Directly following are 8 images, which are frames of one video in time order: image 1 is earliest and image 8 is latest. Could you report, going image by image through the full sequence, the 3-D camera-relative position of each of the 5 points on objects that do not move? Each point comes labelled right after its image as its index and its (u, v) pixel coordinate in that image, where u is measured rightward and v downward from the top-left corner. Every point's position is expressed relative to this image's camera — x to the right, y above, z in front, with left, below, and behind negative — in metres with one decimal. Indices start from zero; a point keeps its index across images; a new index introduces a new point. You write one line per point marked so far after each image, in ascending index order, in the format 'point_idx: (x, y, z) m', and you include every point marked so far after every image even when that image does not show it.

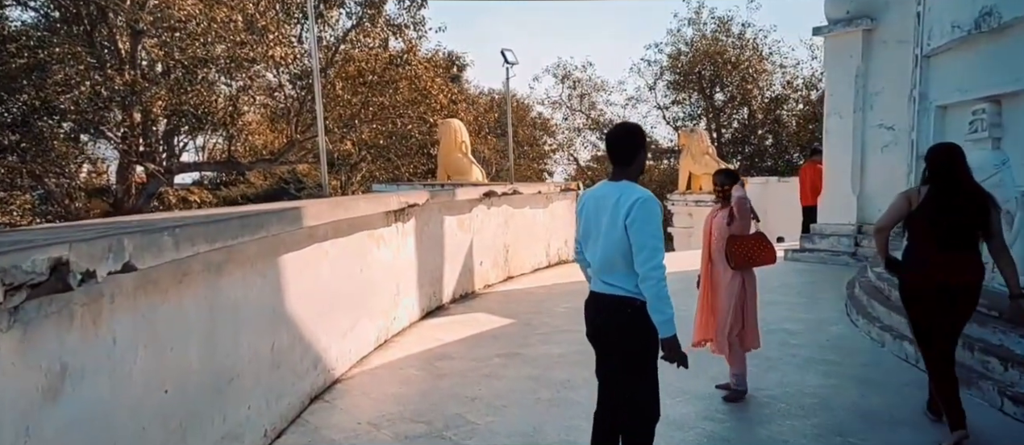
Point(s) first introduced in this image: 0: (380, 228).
0: (-0.8, 0.0, +5.0) m
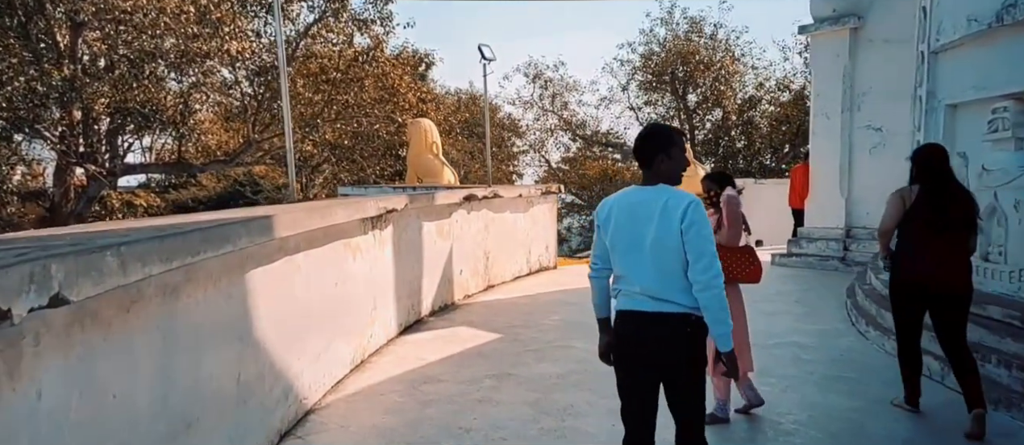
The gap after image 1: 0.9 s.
0: (-0.8, -0.1, +4.6) m
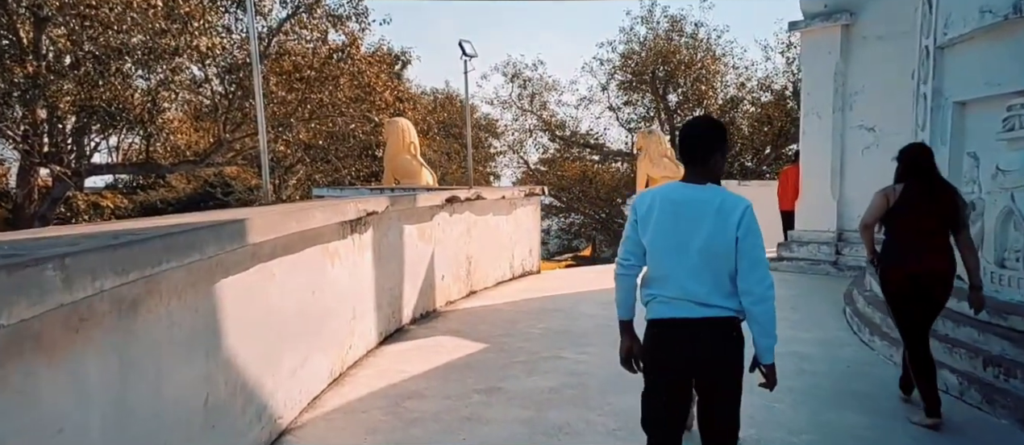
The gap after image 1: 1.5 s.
0: (-0.9, -0.1, +4.2) m
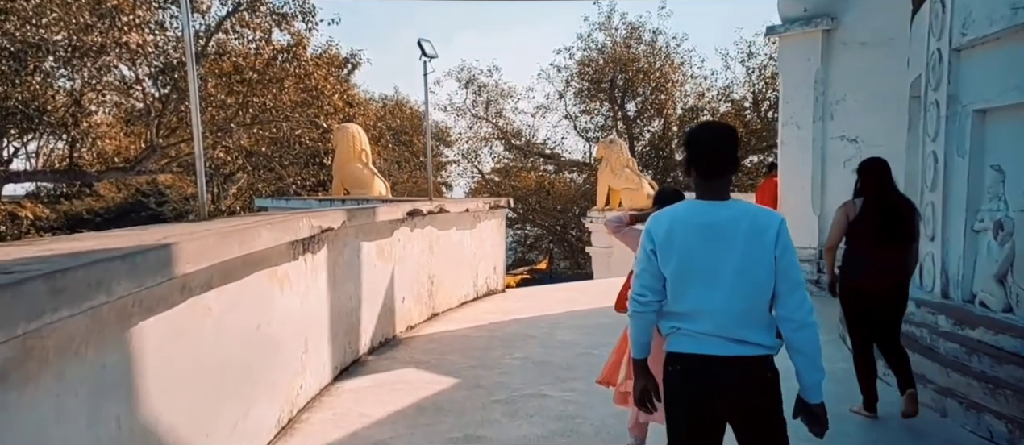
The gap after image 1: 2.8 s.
0: (-1.0, -0.2, +3.6) m
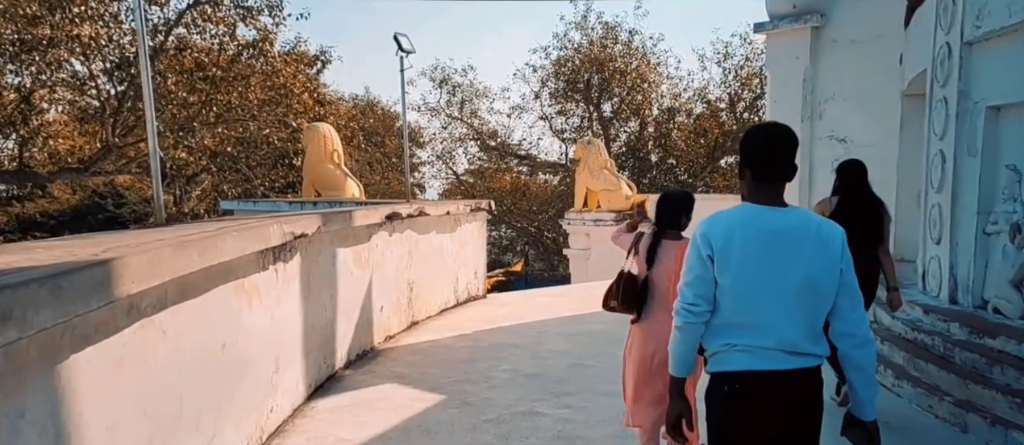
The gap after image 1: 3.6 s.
0: (-1.0, -0.2, +3.2) m
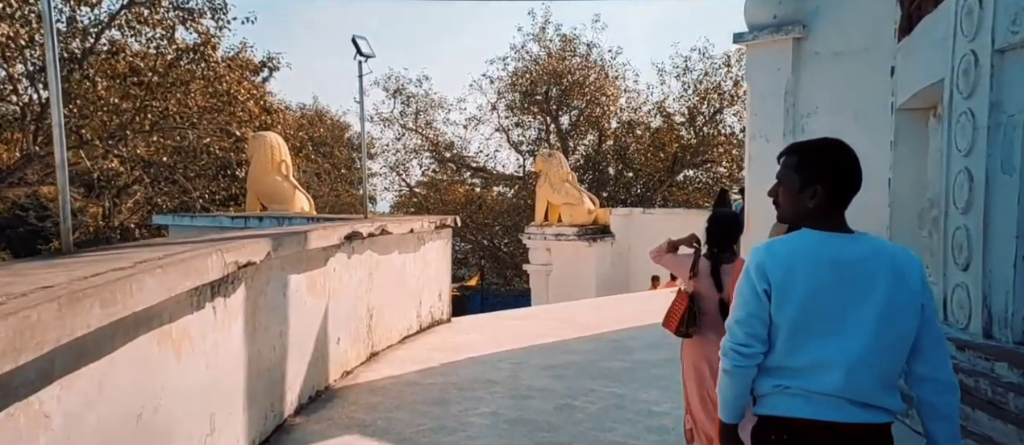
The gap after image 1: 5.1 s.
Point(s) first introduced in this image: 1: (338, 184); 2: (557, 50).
0: (-1.0, -0.3, +2.5) m
1: (-3.3, +0.7, +16.1) m
2: (+0.9, +3.4, +16.9) m
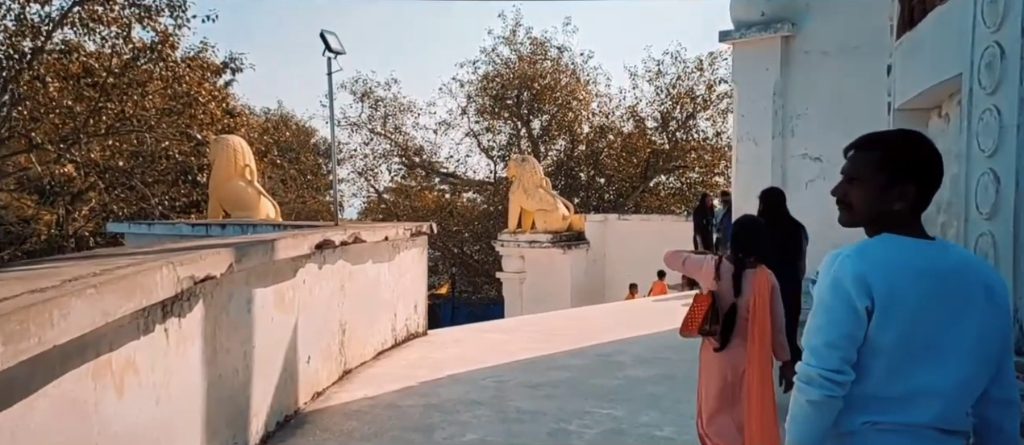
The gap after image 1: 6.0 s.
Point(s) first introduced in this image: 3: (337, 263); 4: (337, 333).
0: (-1.0, -0.3, +2.1) m
1: (-3.8, +0.6, +15.6) m
2: (+0.3, +3.3, +16.6) m
3: (-1.0, -0.2, +4.7) m
4: (-1.0, -0.6, +4.8) m
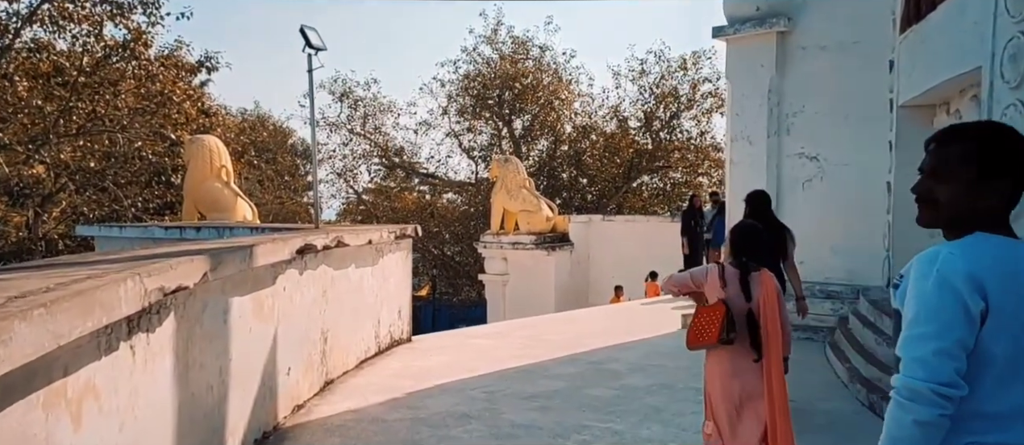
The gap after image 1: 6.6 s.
0: (-0.9, -0.3, +1.9) m
1: (-4.1, +0.6, +15.3) m
2: (0.0, +3.3, +16.3) m
3: (-1.0, -0.2, +4.5) m
4: (-1.0, -0.6, +4.6) m
